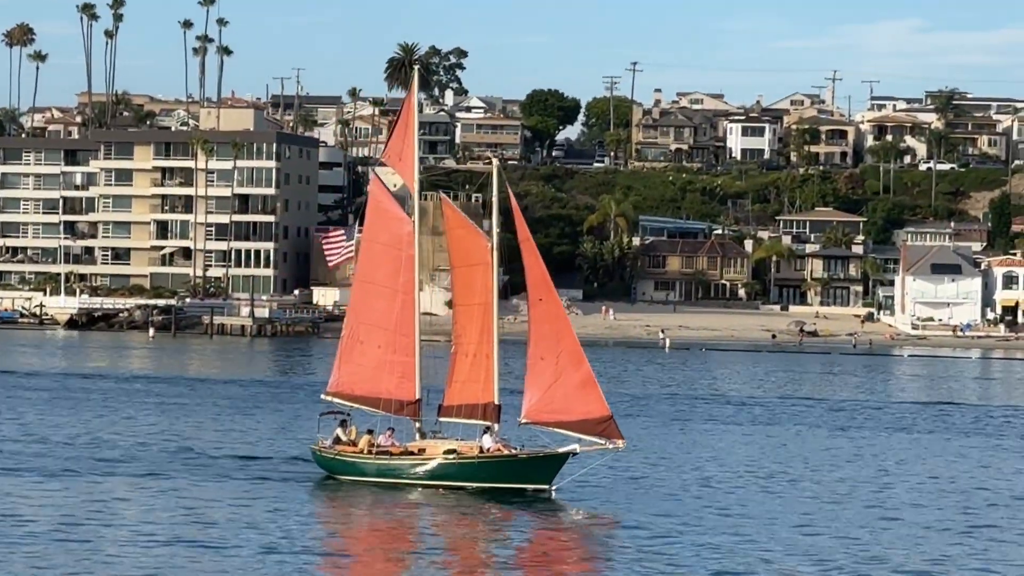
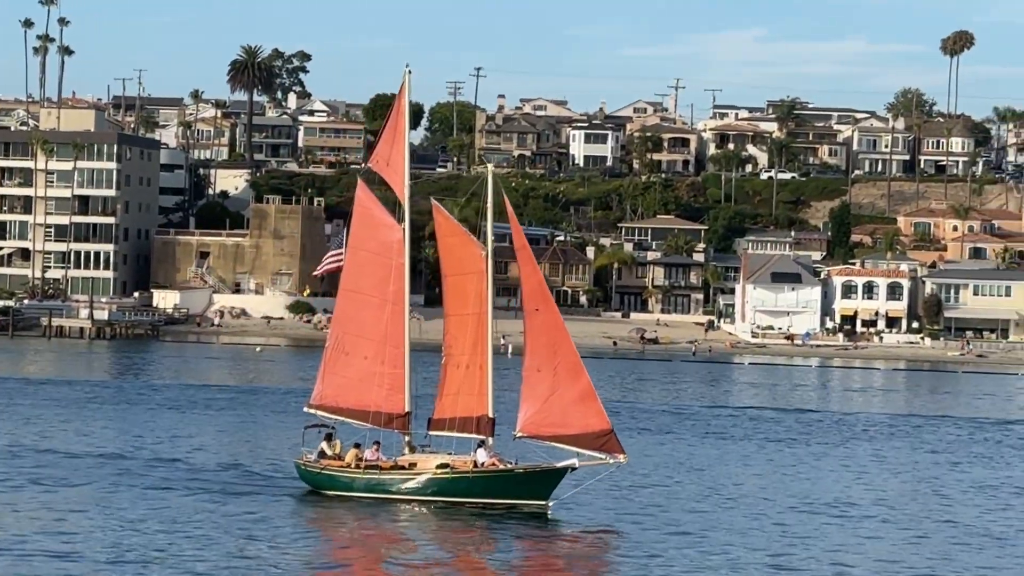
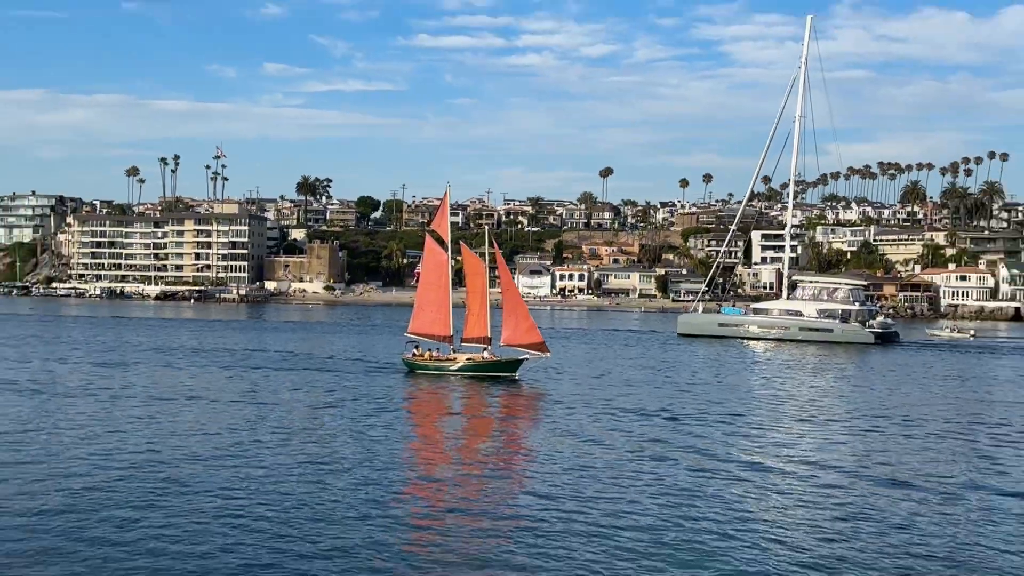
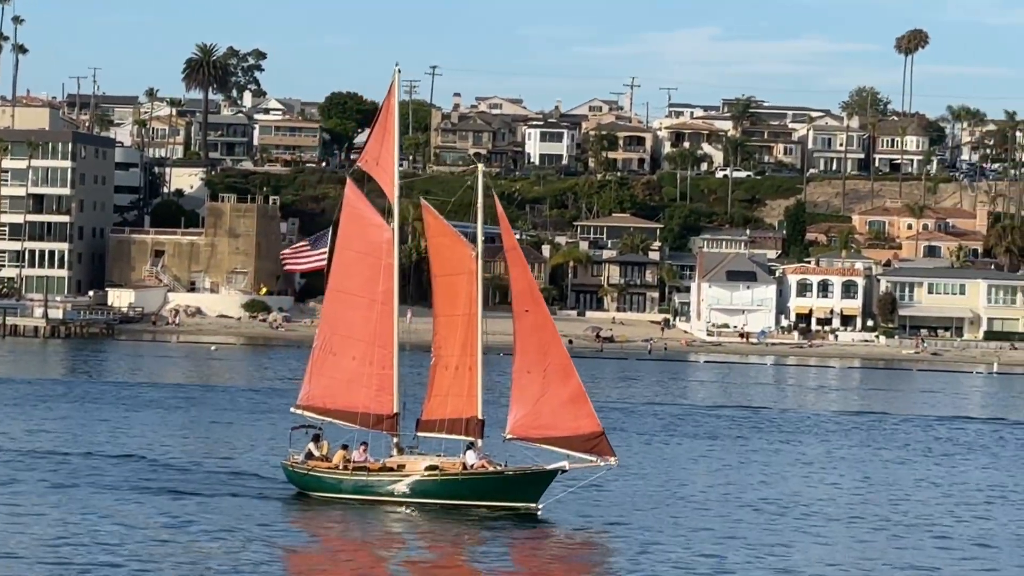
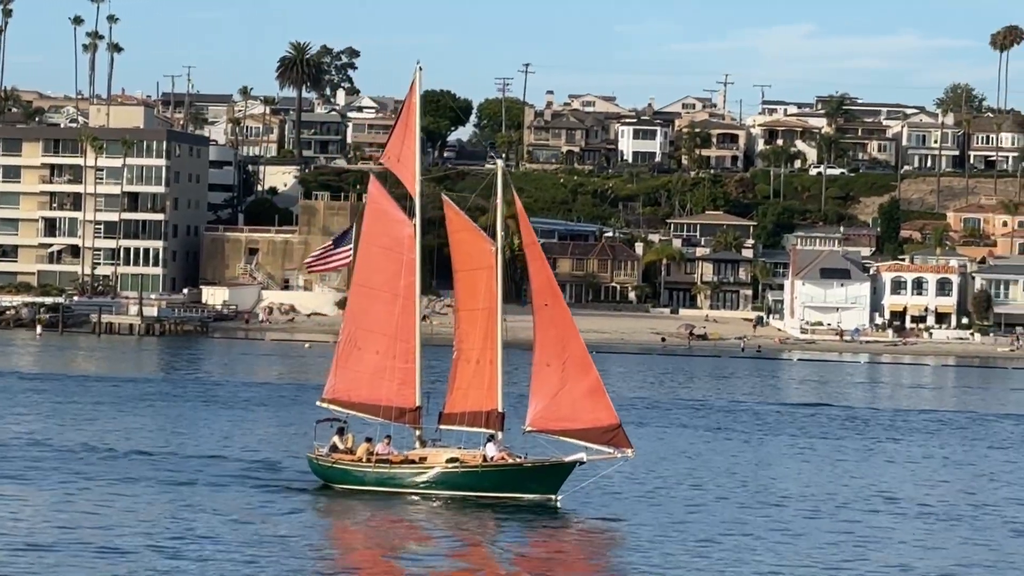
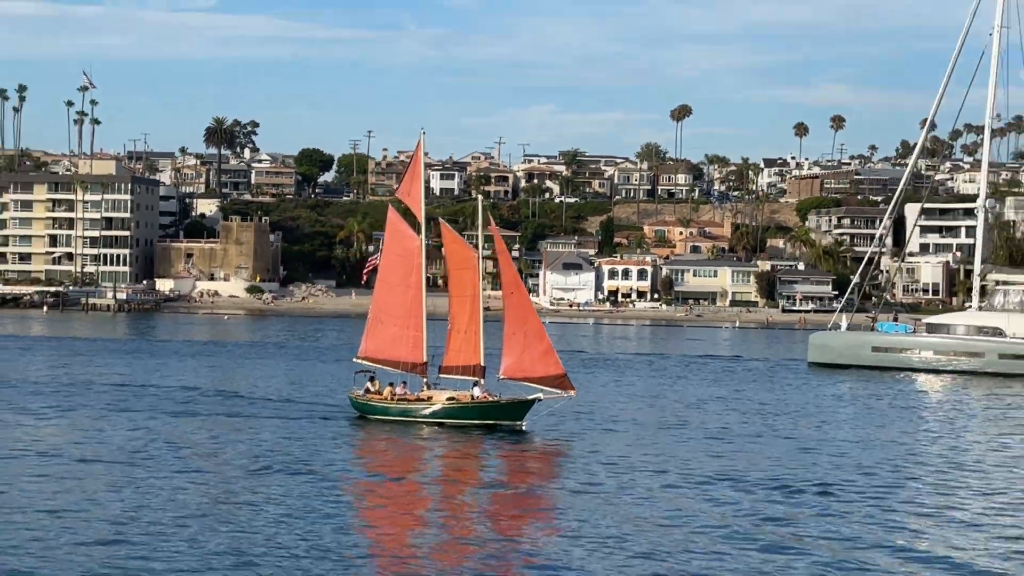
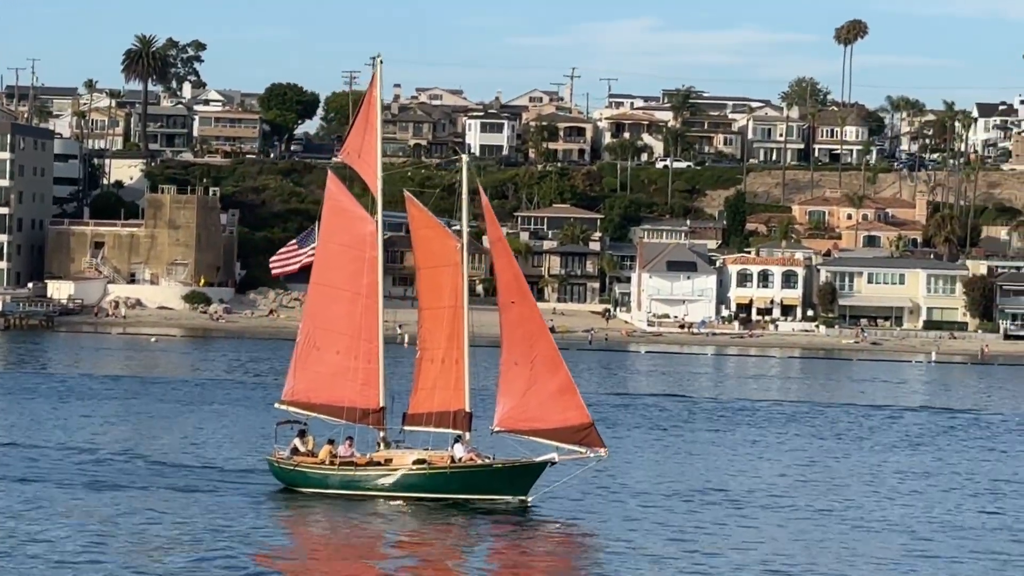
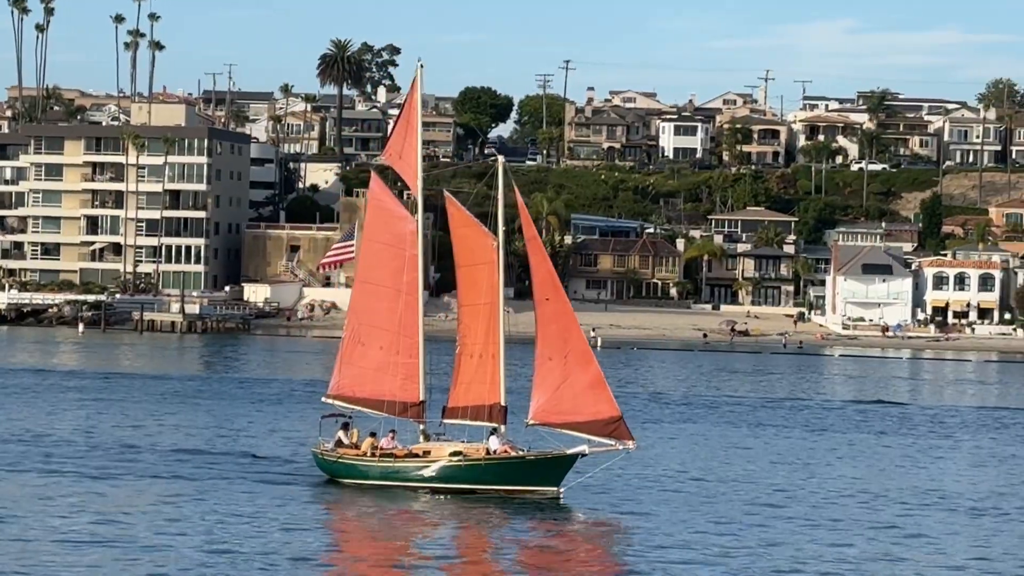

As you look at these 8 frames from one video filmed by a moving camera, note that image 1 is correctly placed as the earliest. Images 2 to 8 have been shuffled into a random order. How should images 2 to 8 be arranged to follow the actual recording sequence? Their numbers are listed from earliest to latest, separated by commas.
8, 5, 2, 4, 7, 6, 3
